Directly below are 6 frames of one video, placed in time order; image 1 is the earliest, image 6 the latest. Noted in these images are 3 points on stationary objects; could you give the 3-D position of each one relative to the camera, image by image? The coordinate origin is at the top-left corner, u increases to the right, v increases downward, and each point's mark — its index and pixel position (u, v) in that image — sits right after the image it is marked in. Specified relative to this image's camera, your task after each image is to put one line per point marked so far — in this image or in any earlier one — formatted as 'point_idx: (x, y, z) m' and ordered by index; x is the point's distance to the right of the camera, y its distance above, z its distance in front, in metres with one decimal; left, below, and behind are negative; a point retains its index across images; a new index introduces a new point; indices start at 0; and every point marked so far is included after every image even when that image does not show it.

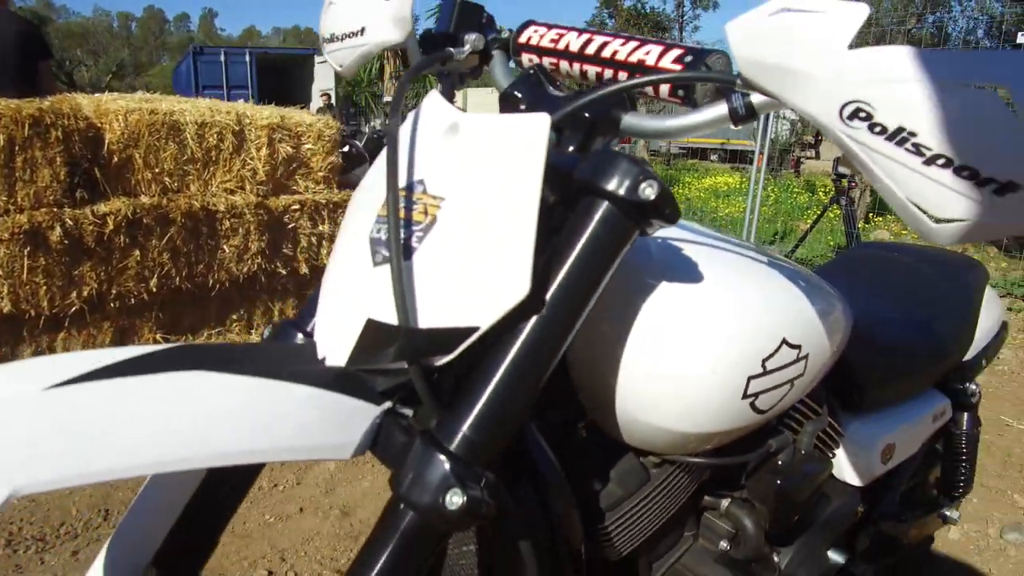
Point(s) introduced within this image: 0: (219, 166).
0: (-1.7, +0.7, +4.4) m
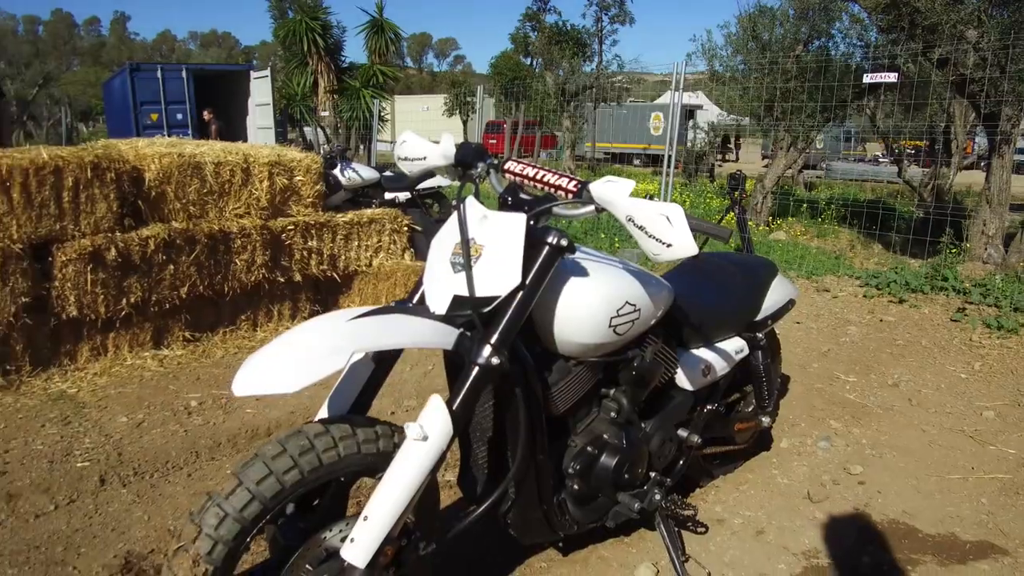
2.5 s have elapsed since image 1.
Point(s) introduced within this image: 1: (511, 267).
0: (-2.0, +0.6, +5.5) m
1: (0.0, +0.1, +2.0) m
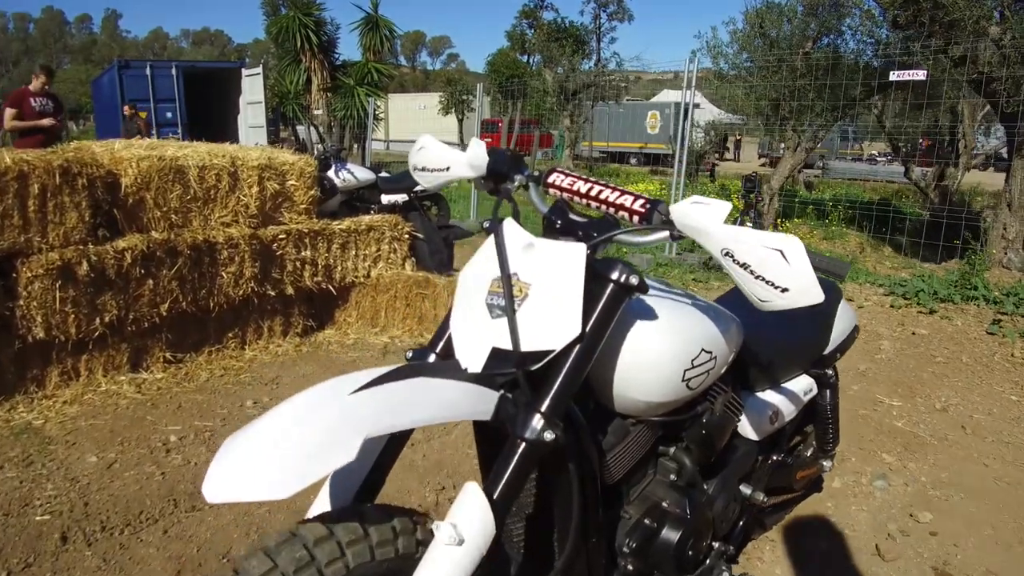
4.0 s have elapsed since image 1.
0: (-1.9, +0.5, +5.0) m
1: (+0.1, -0.1, +1.6) m
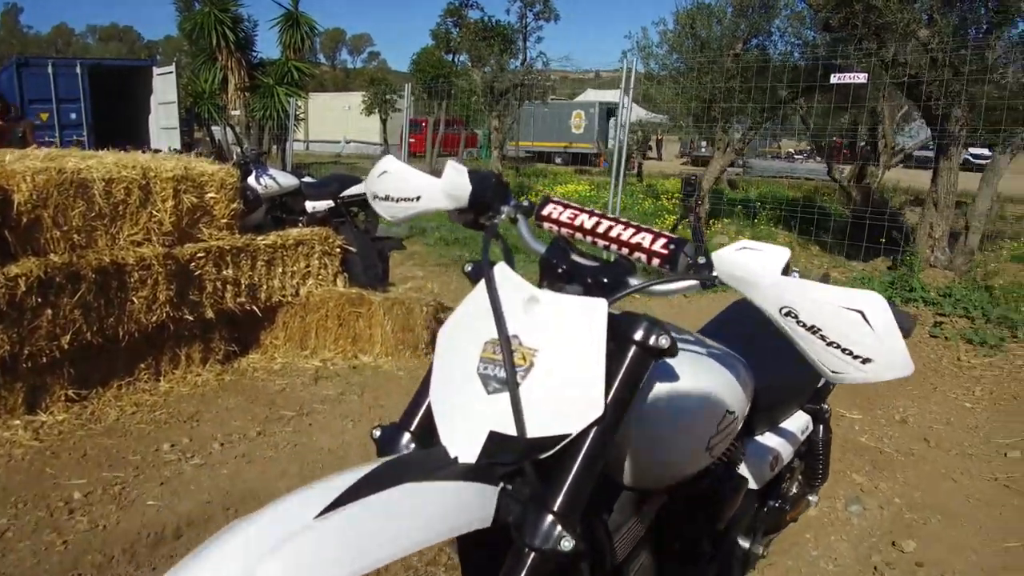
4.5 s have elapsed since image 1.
0: (-2.2, +0.4, +4.5) m
1: (+0.1, -0.2, +1.2) m
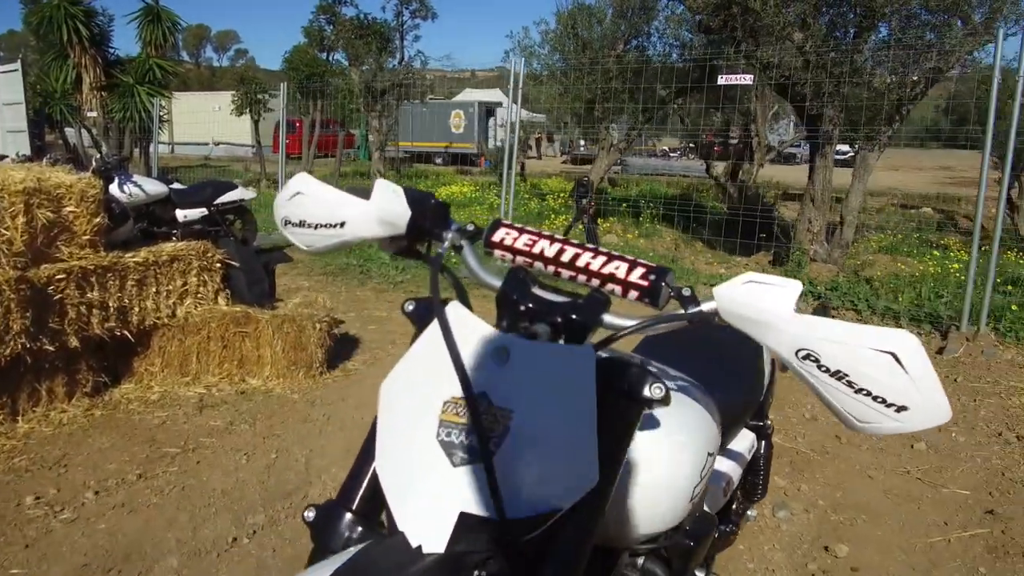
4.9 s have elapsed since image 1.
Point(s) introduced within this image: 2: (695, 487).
0: (-2.7, +0.2, +3.9) m
1: (+0.1, -0.2, +1.0) m
2: (+0.3, -0.4, +1.4) m
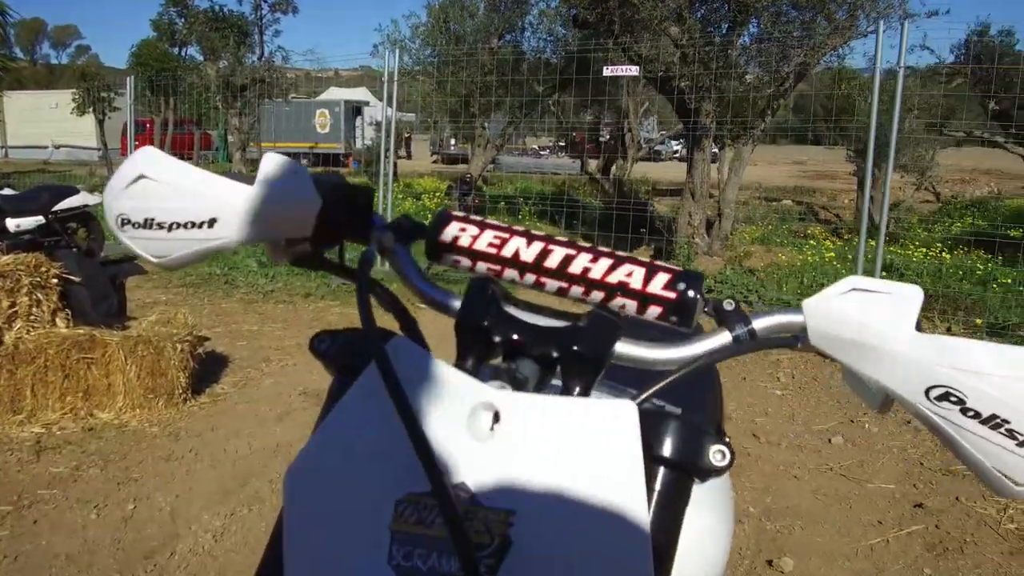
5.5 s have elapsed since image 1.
0: (-3.2, +0.1, +3.0) m
1: (+0.1, -0.2, +0.6) m
2: (+0.3, -0.4, +1.0) m
